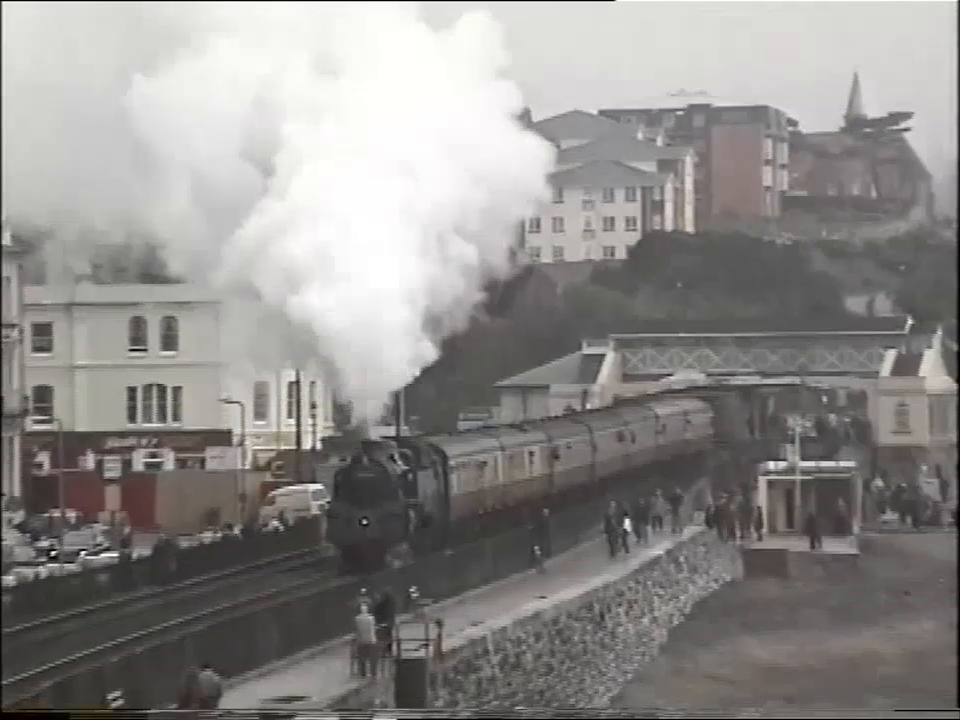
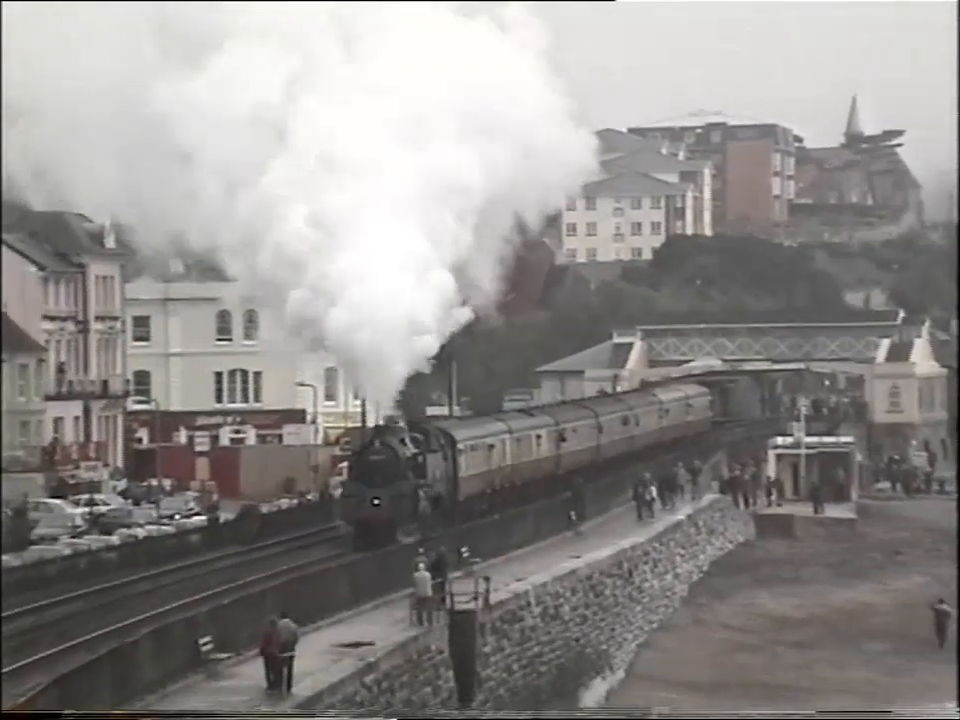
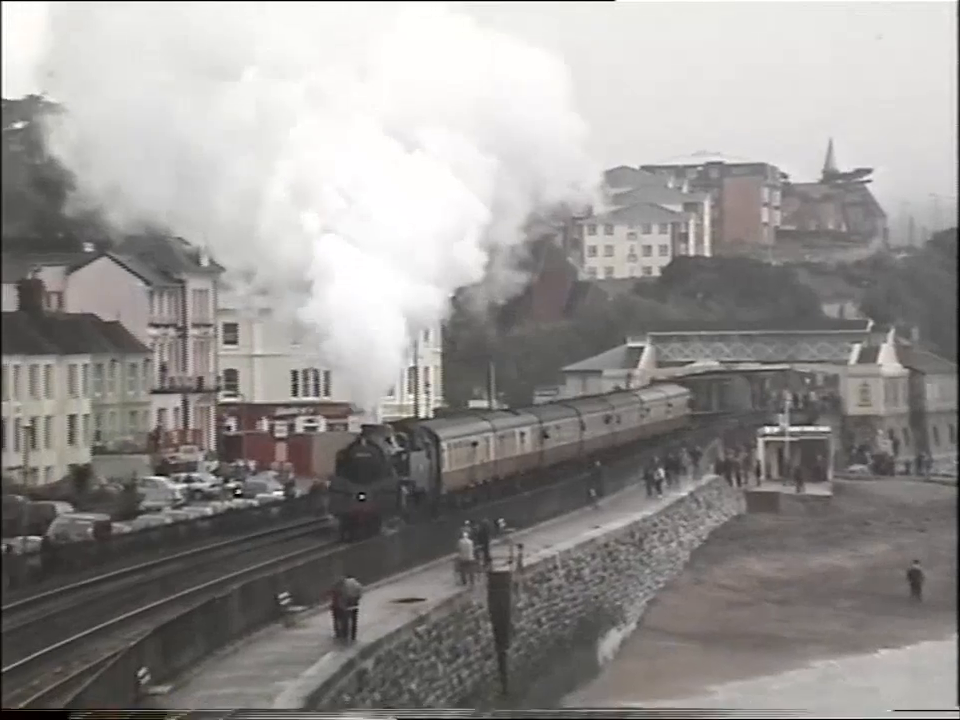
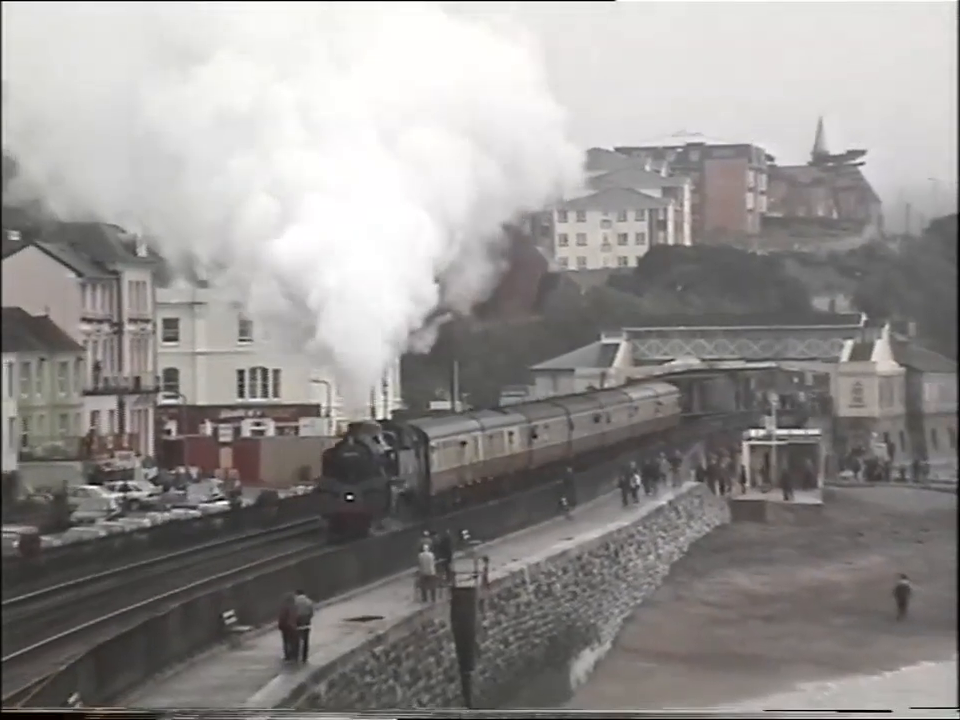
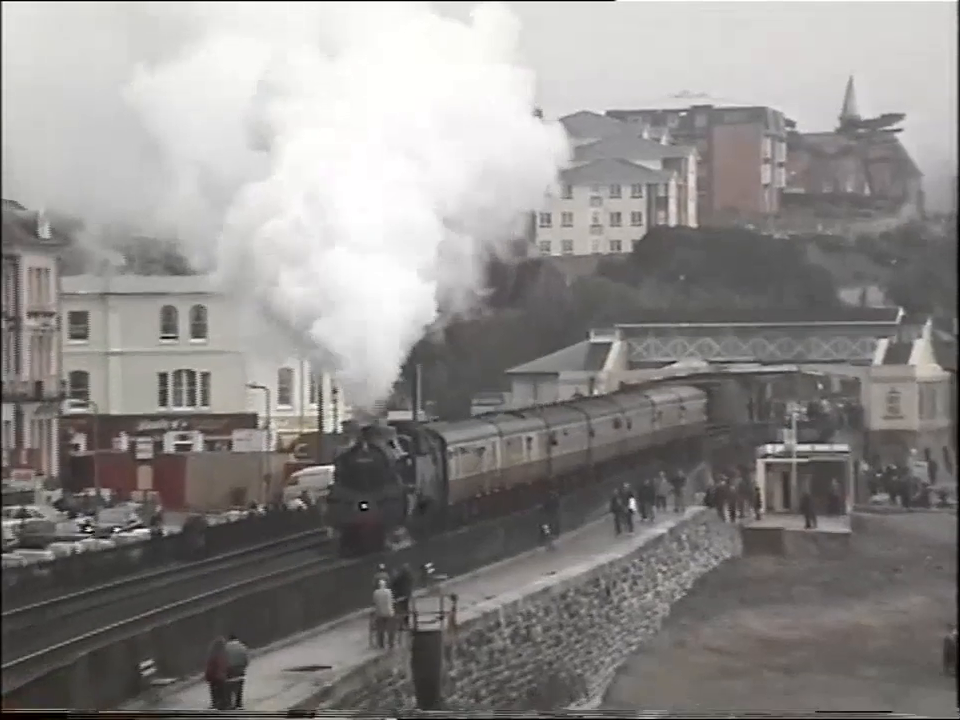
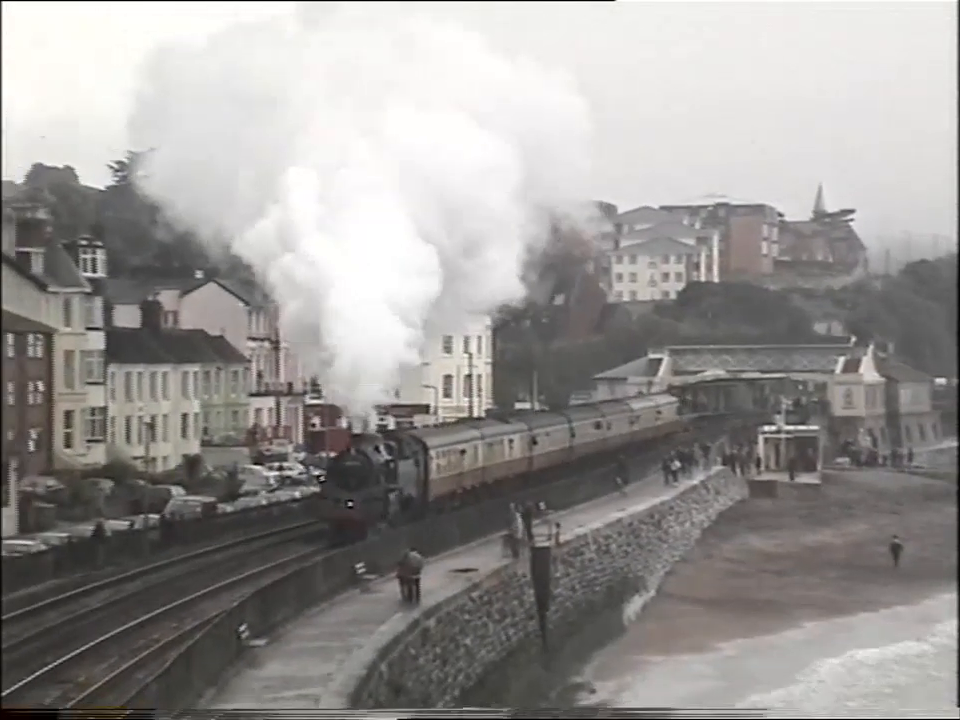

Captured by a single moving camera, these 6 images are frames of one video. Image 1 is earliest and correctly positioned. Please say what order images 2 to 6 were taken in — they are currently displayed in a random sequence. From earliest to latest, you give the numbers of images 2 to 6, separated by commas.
5, 2, 4, 3, 6
